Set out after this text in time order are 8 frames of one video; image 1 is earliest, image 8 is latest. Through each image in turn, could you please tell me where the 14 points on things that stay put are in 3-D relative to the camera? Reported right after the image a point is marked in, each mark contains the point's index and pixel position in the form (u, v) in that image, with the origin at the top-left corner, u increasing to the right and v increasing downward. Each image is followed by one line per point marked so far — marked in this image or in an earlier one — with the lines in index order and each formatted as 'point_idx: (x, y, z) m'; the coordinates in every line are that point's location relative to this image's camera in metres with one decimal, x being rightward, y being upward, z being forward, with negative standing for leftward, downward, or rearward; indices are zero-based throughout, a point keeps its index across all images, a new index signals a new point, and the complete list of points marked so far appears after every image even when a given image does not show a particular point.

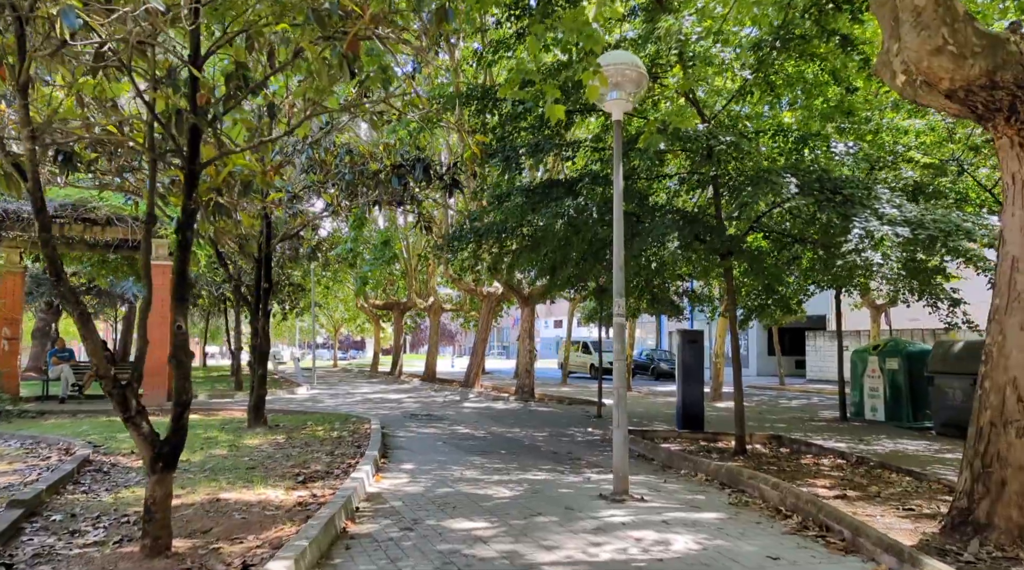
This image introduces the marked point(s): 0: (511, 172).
0: (0.0, +1.8, +13.2) m
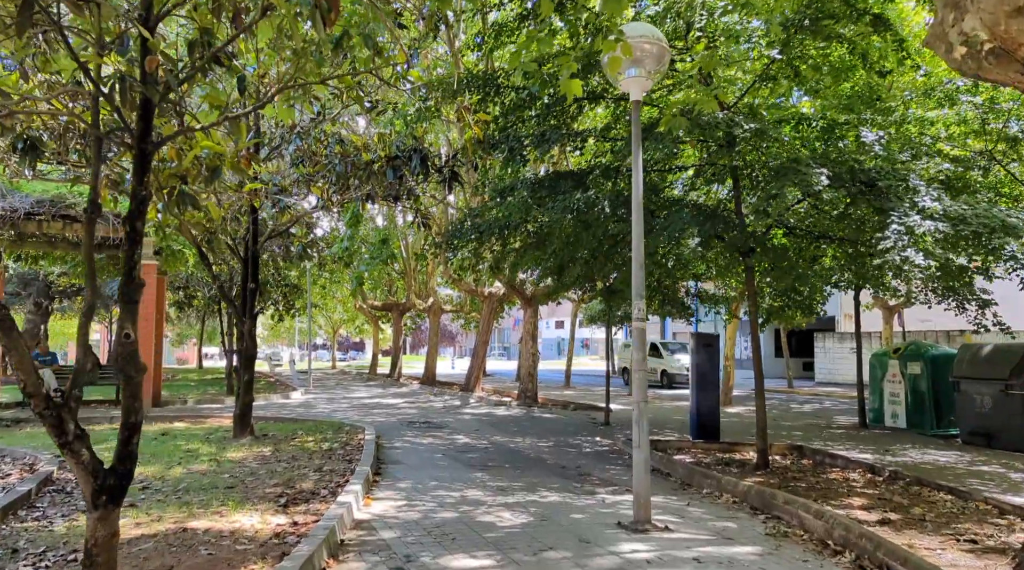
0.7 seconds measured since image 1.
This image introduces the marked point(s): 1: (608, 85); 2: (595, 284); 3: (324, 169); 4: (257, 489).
0: (0.0, +1.8, +12.3) m
1: (+1.4, +2.9, +12.1) m
2: (+1.3, 0.0, +12.9) m
3: (-2.7, +1.7, +11.9) m
4: (-2.7, -2.1, +8.8) m
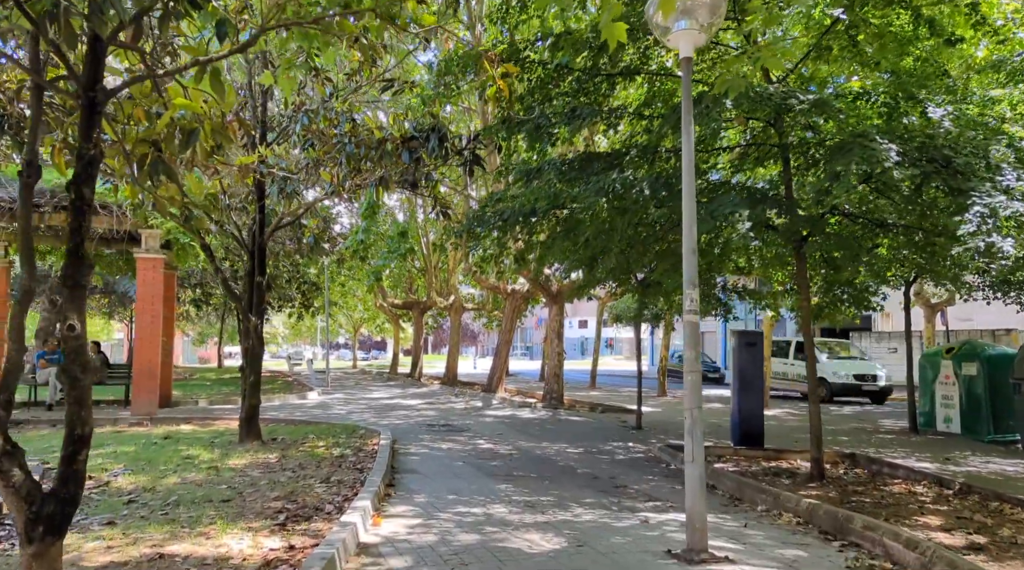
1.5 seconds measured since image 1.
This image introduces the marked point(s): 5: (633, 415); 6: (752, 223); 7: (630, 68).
0: (+0.4, +1.9, +11.3) m
1: (+1.7, +3.0, +11.1) m
2: (+1.6, +0.1, +11.9) m
3: (-2.3, +1.8, +11.0) m
4: (-2.4, -2.0, +7.9) m
5: (+2.8, -3.0, +19.5) m
6: (+2.8, +0.7, +9.7) m
7: (+1.5, +2.8, +11.0) m
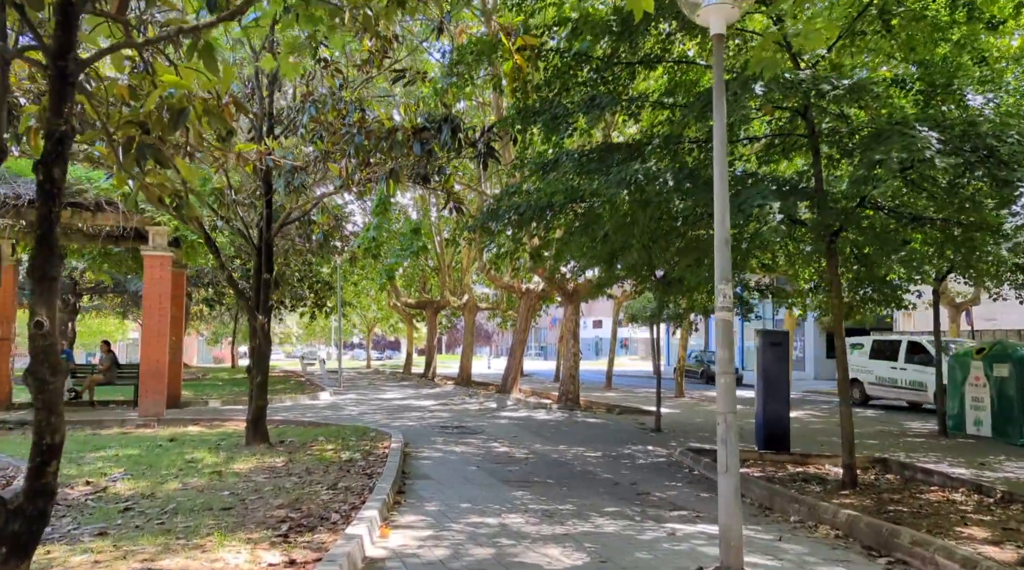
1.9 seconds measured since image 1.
0: (+0.6, +1.9, +10.8) m
1: (+1.9, +3.0, +10.6) m
2: (+1.9, +0.1, +11.4) m
3: (-2.1, +1.8, +10.5) m
4: (-2.3, -2.0, +7.4) m
5: (+3.1, -3.0, +19.0) m
6: (+3.0, +0.8, +9.2) m
7: (+1.7, +2.9, +10.5) m
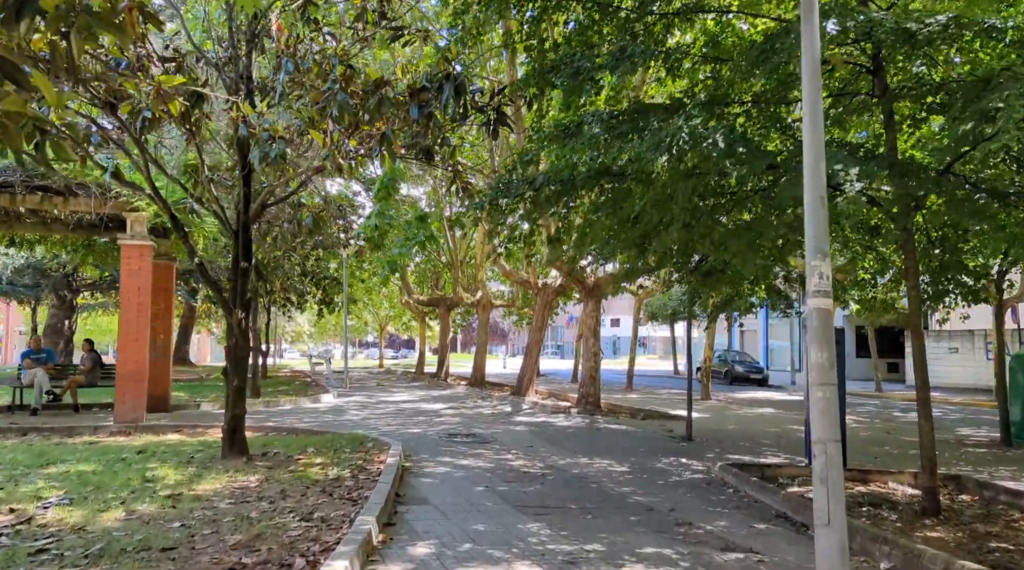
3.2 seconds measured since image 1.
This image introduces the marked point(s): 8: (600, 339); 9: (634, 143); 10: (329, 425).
0: (+0.8, +2.0, +9.2) m
1: (+2.1, +3.1, +9.0) m
2: (+2.0, +0.3, +9.8) m
3: (-2.0, +1.9, +9.0) m
4: (-2.2, -1.9, +5.9) m
5: (+3.5, -2.8, +17.3) m
6: (+3.1, +0.9, +7.5) m
7: (+1.9, +3.0, +8.9) m
8: (+2.0, -1.2, +19.1) m
9: (+1.1, +1.3, +7.9) m
10: (-3.5, -2.6, +16.0) m
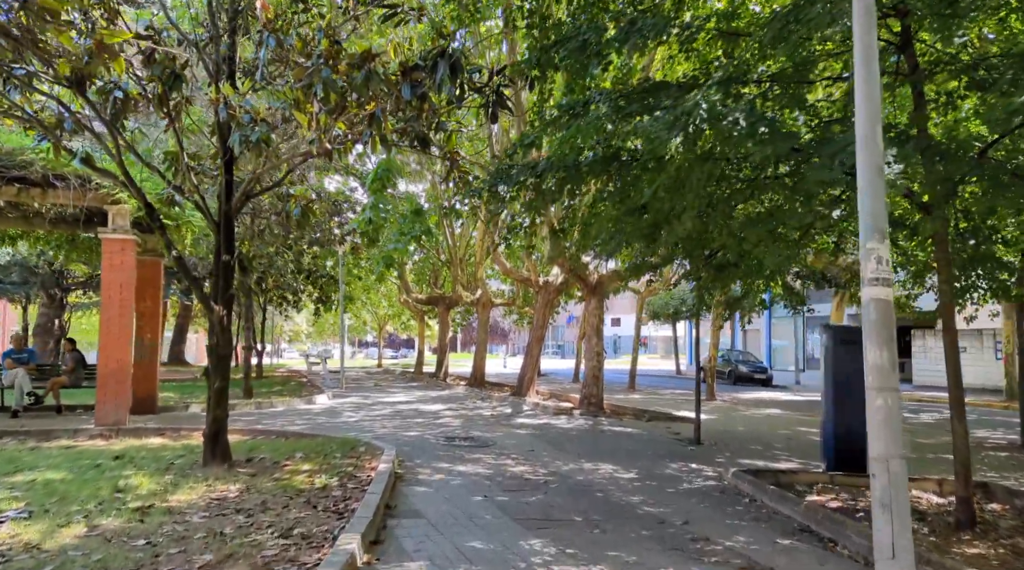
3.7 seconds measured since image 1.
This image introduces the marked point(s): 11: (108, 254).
0: (+0.8, +2.1, +8.5) m
1: (+2.1, +3.2, +8.3) m
2: (+2.0, +0.3, +9.1) m
3: (-2.0, +2.0, +8.3) m
4: (-2.2, -1.8, +5.2) m
5: (+3.5, -2.8, +16.7) m
6: (+3.1, +0.9, +6.9) m
7: (+1.9, +3.1, +8.2) m
8: (+2.0, -1.2, +18.4) m
9: (+1.1, +1.4, +7.3) m
10: (-3.5, -2.6, +15.3) m
11: (-6.4, +0.5, +13.4) m
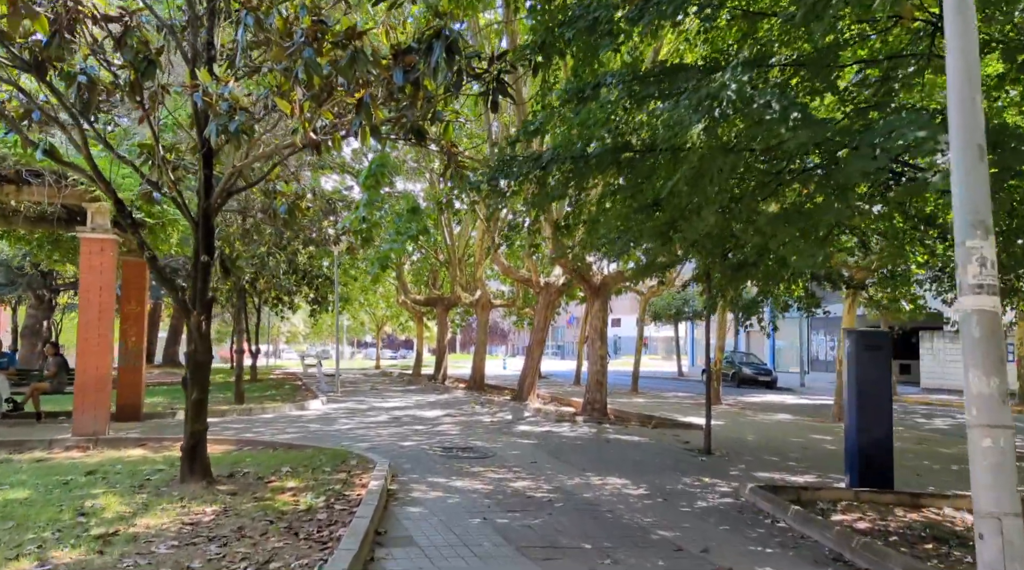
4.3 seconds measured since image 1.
0: (+0.8, +2.1, +7.8) m
1: (+2.1, +3.2, +7.6) m
2: (+2.0, +0.3, +8.4) m
3: (-2.0, +1.9, +7.6) m
4: (-2.1, -1.9, +4.5) m
5: (+3.5, -2.8, +16.0) m
6: (+3.1, +0.9, +6.2) m
7: (+1.9, +3.0, +7.5) m
8: (+2.0, -1.2, +17.7) m
9: (+1.2, +1.4, +6.6) m
10: (-3.4, -2.6, +14.6) m
11: (-6.4, +0.5, +12.7) m
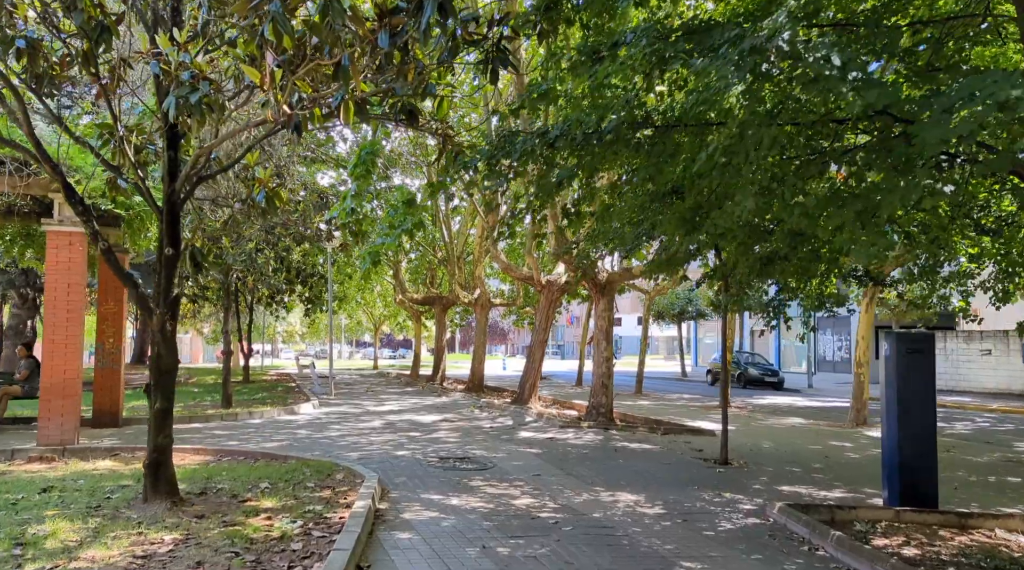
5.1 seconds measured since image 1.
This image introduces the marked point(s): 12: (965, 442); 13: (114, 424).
0: (+0.8, +2.1, +6.9) m
1: (+2.1, +3.2, +6.6) m
2: (+2.1, +0.3, +7.4) m
3: (-1.9, +2.0, +6.7) m
4: (-2.1, -1.8, +3.6) m
5: (+3.5, -2.8, +15.0) m
6: (+3.1, +1.0, +5.2) m
7: (+1.9, +3.1, +6.5) m
8: (+2.0, -1.1, +16.8) m
9: (+1.2, +1.4, +5.6) m
10: (-3.4, -2.6, +13.7) m
11: (-6.4, +0.5, +11.7) m
12: (+9.2, -3.1, +17.1) m
13: (-7.0, -2.4, +14.6) m
